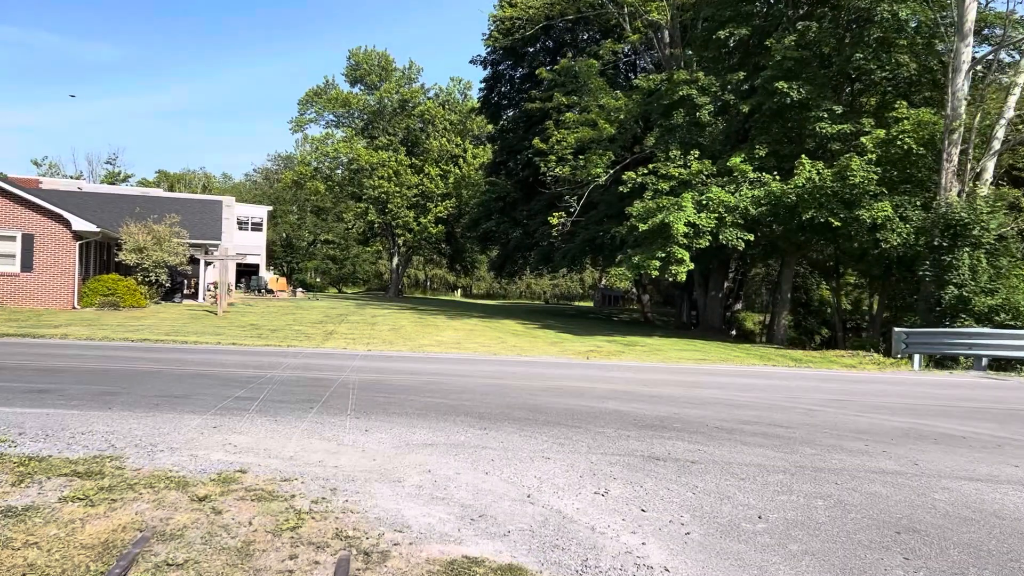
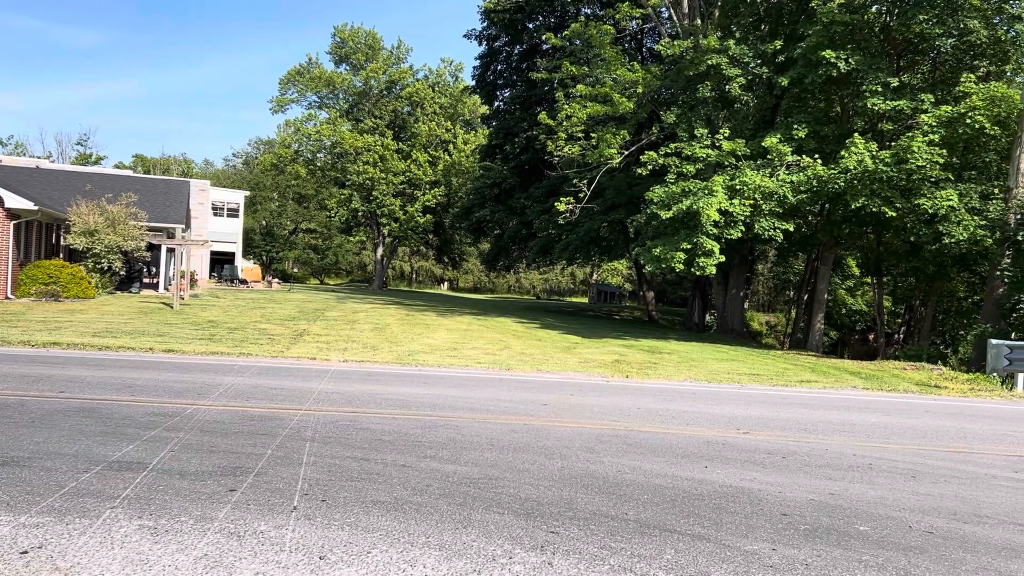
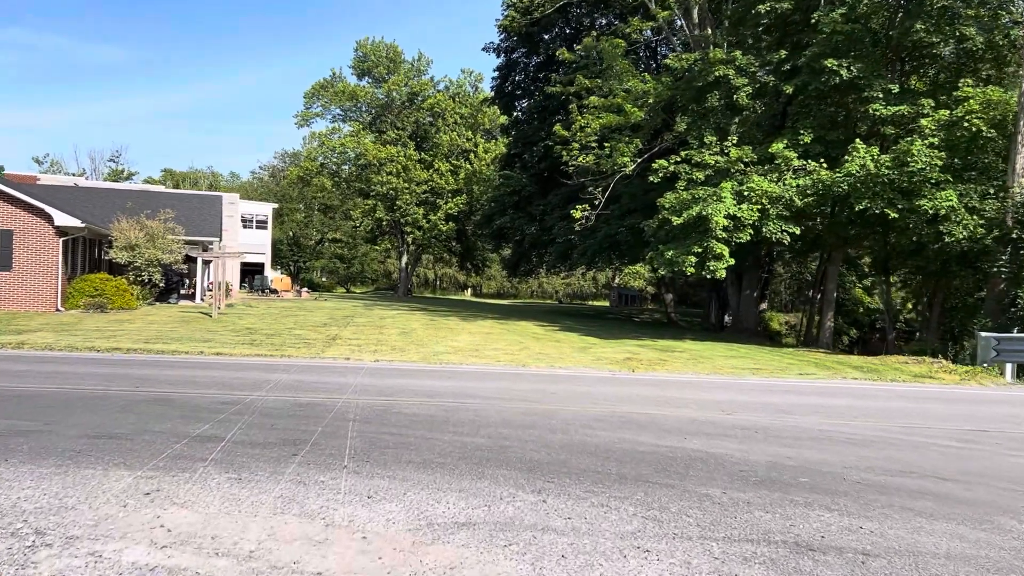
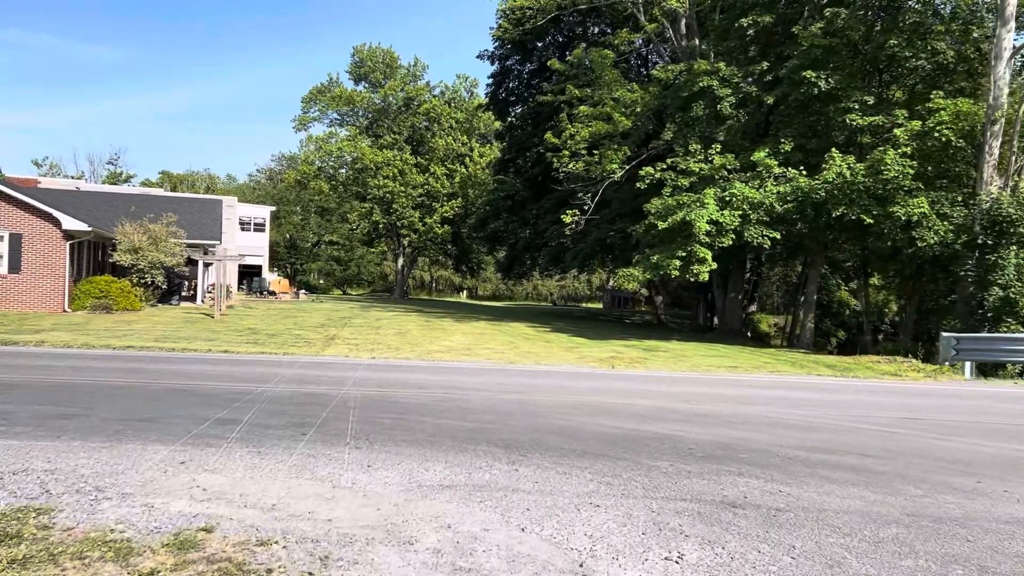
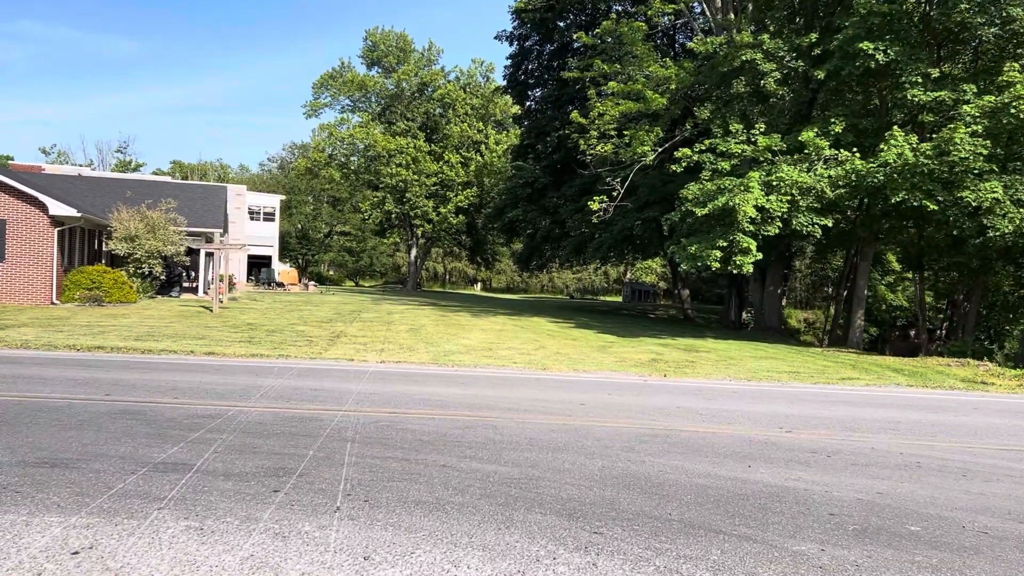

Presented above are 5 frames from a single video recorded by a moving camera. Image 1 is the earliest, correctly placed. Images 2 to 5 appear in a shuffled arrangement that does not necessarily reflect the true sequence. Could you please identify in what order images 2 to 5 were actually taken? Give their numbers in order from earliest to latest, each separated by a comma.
4, 3, 5, 2
